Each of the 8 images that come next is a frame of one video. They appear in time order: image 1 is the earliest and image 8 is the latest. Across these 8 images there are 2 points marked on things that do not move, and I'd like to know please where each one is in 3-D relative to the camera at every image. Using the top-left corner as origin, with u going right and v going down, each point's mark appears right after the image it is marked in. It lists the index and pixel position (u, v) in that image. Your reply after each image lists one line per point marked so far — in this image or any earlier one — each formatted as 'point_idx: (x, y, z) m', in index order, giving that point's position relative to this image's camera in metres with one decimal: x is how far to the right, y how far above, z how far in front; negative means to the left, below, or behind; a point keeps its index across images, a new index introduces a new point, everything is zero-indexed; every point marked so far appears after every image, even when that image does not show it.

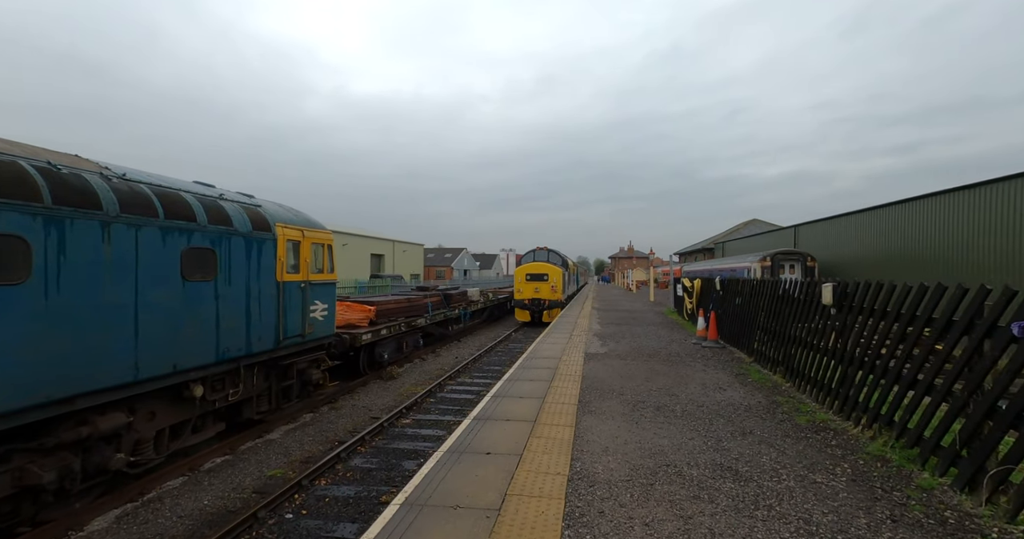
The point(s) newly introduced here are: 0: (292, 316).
0: (-3.2, -0.7, +7.1) m
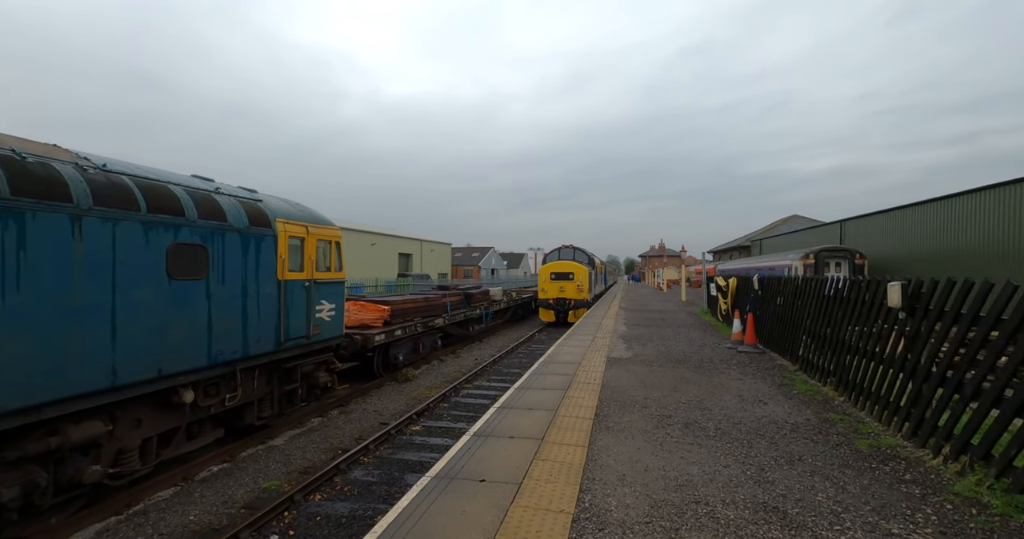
0: (-3.0, -0.7, +6.7) m
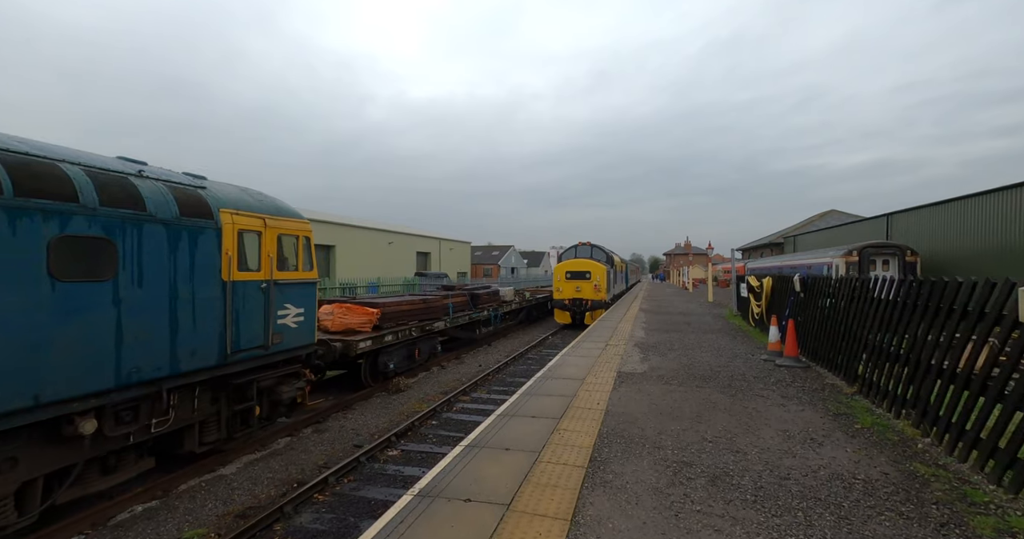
0: (-3.1, -0.6, +5.8) m
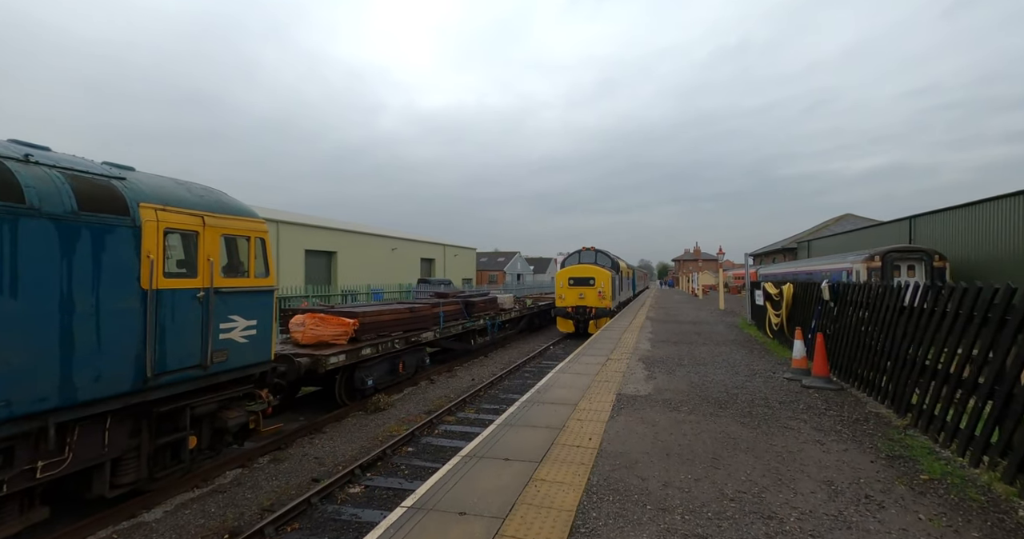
0: (-3.3, -0.7, +4.9) m
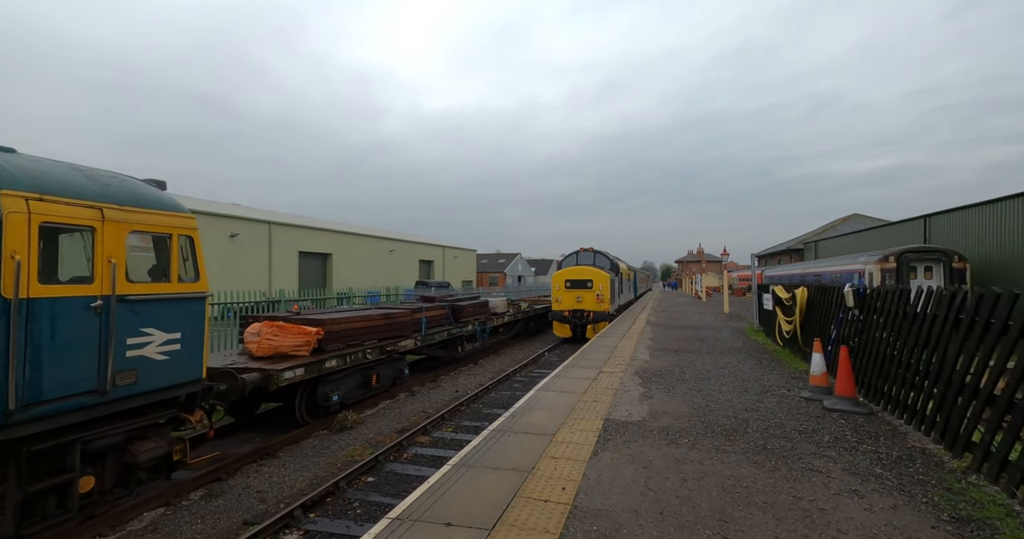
0: (-3.7, -0.7, +4.0) m
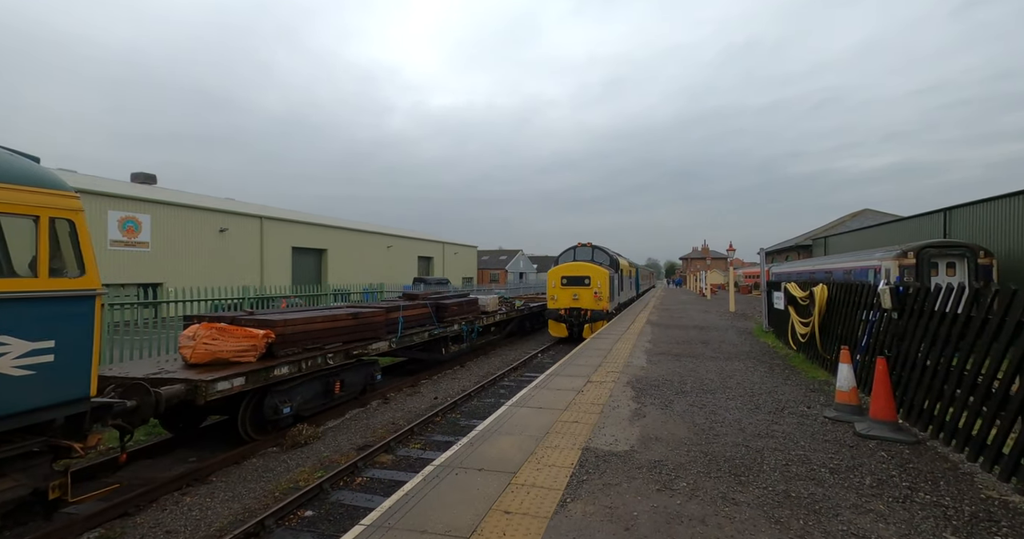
0: (-4.0, -0.7, +3.0) m
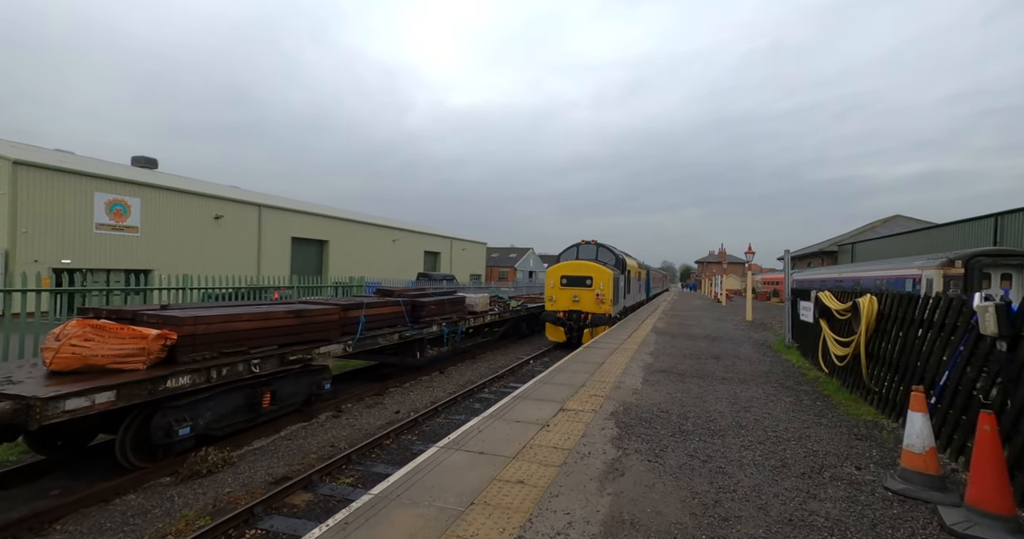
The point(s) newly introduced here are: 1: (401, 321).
0: (-4.6, -0.5, +1.7) m
1: (-2.3, -1.1, +10.3) m
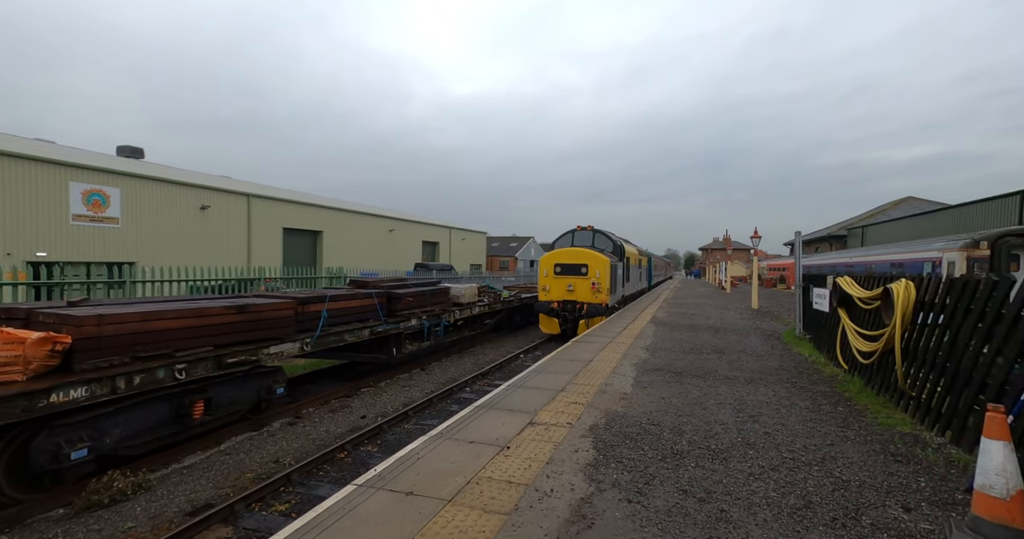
0: (-5.0, -0.5, +0.8) m
1: (-2.7, -0.9, +9.3) m
